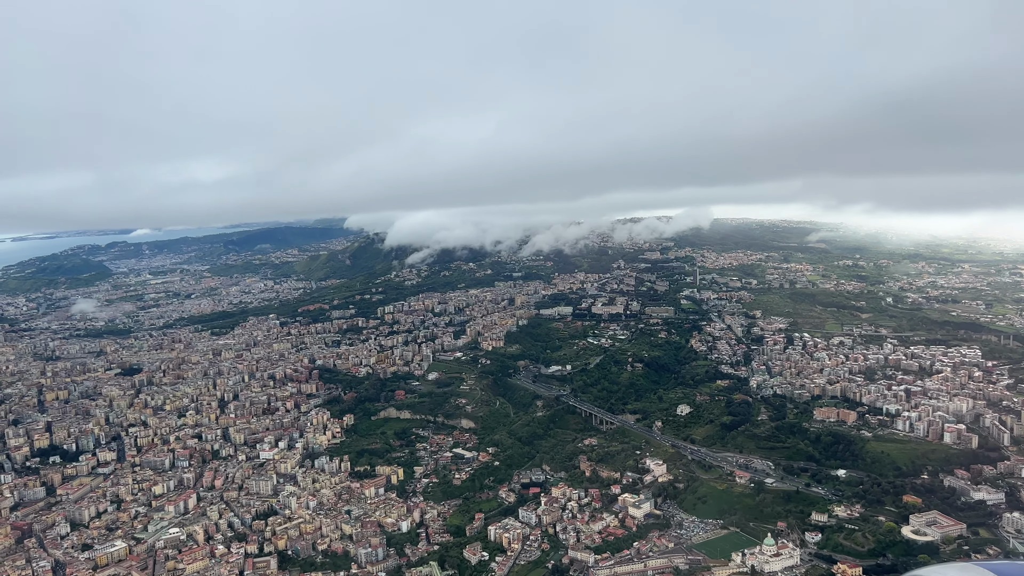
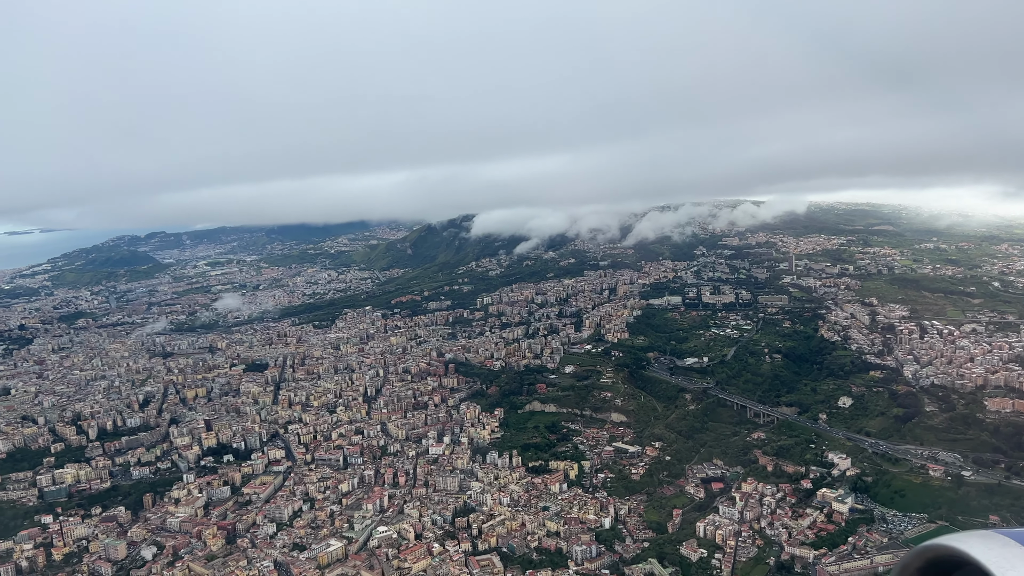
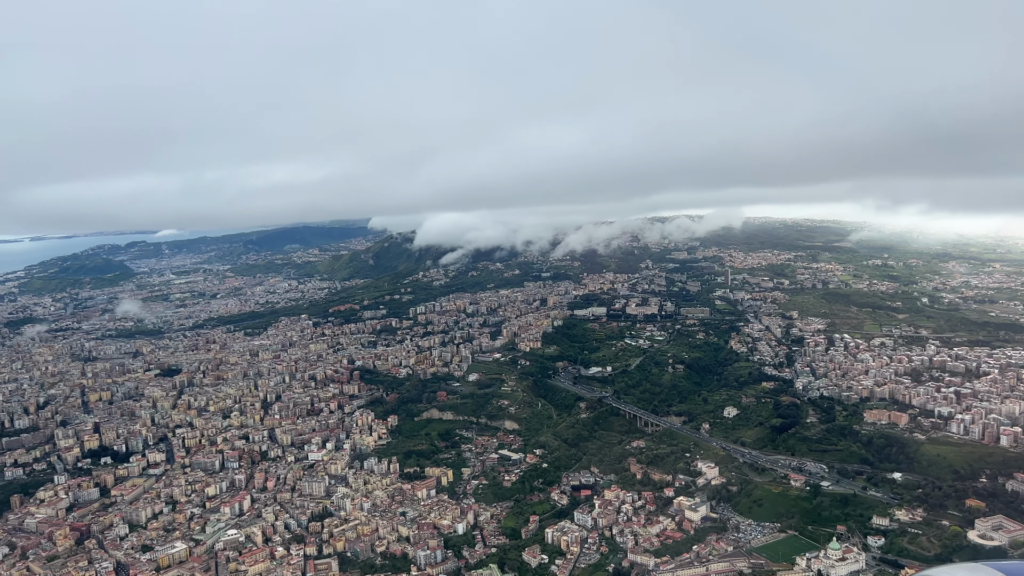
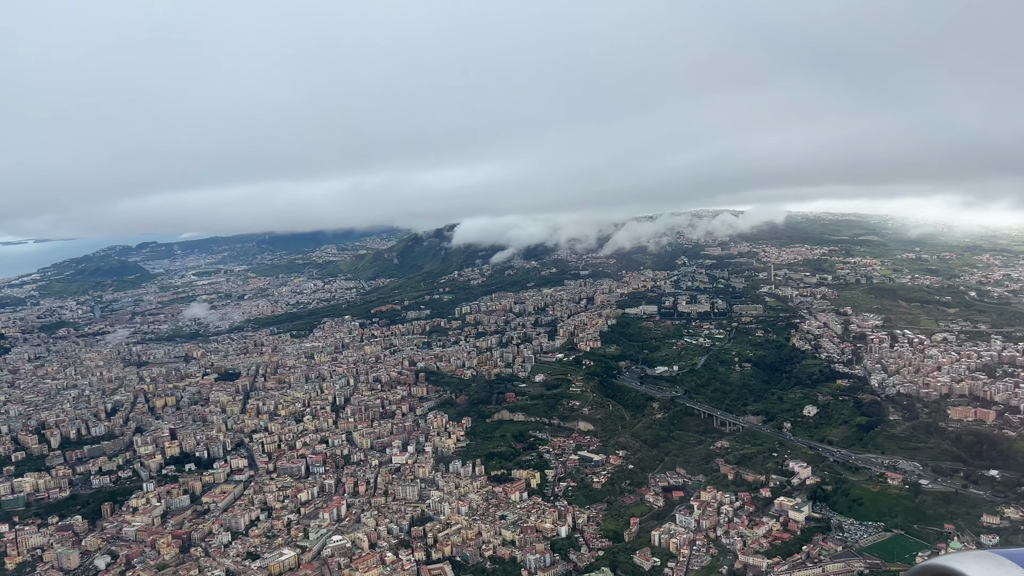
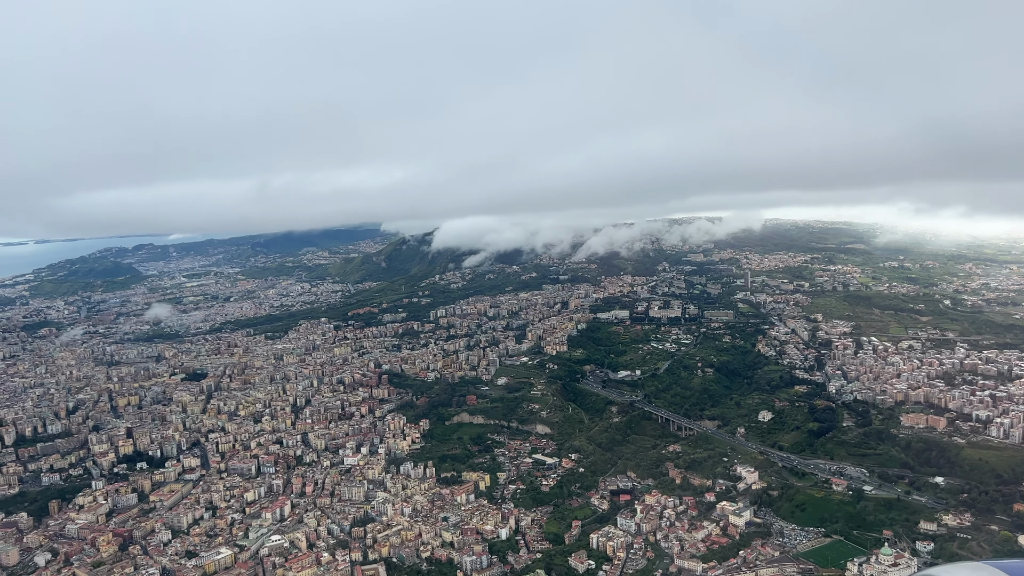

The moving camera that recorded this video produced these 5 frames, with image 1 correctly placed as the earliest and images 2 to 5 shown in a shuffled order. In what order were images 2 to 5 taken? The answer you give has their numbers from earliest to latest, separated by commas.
3, 5, 4, 2
